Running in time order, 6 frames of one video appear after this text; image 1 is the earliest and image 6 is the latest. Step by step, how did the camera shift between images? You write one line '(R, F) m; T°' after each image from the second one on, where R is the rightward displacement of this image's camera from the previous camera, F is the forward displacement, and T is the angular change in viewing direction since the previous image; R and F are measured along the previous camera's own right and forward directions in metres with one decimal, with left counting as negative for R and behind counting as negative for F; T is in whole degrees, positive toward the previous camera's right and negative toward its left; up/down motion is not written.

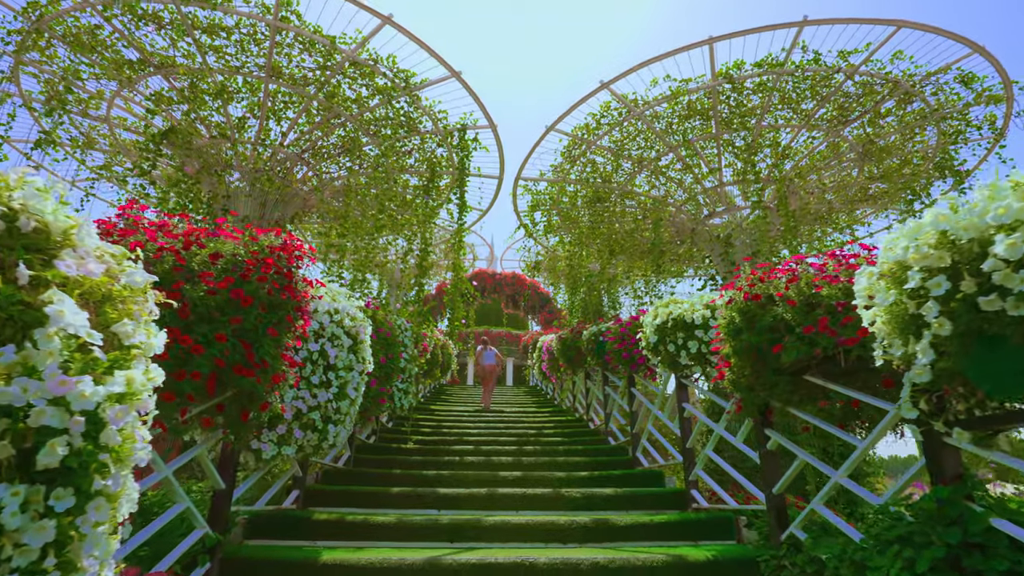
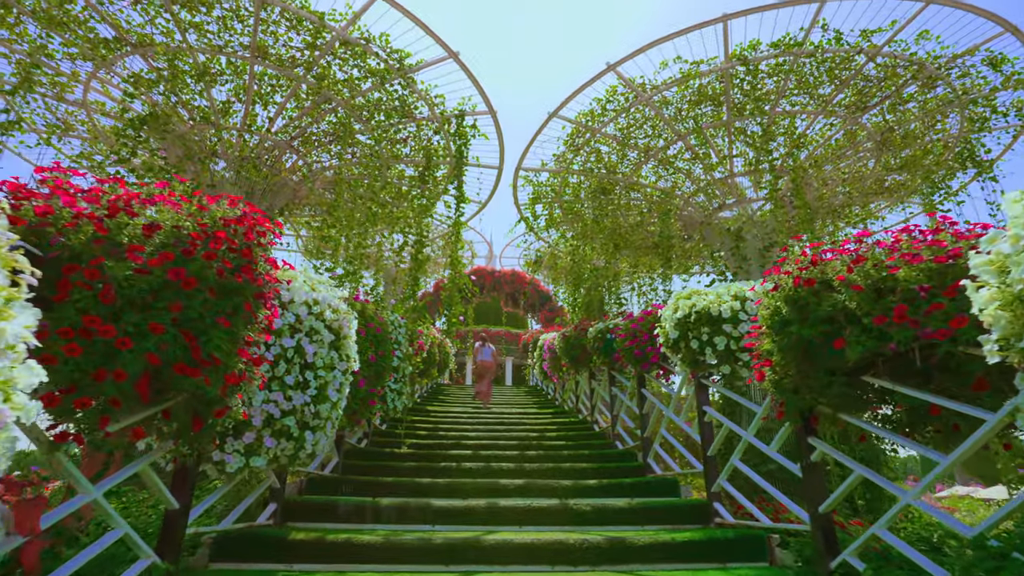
(0.0, +0.3) m; 0°
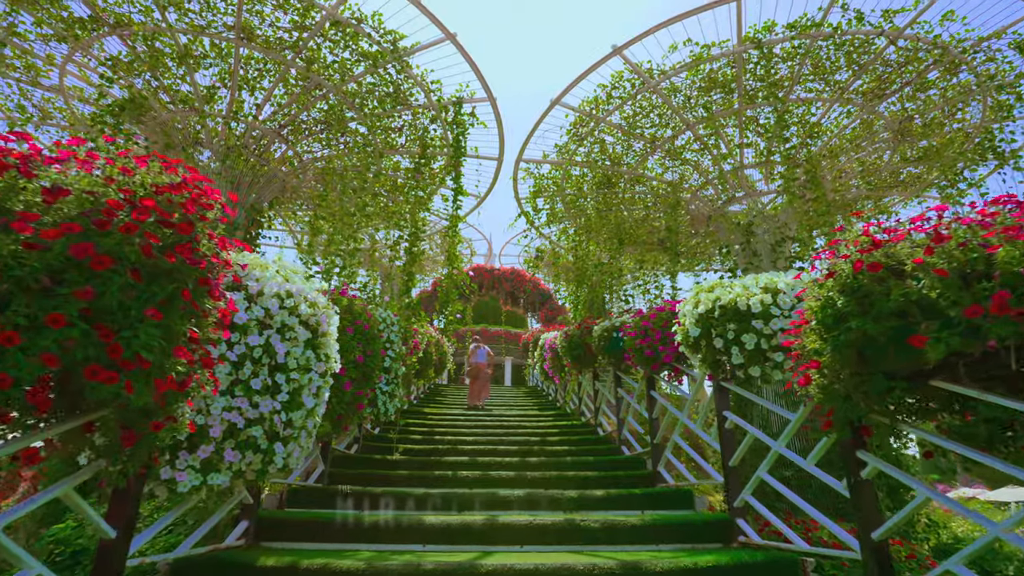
(0.0, +0.3) m; 0°
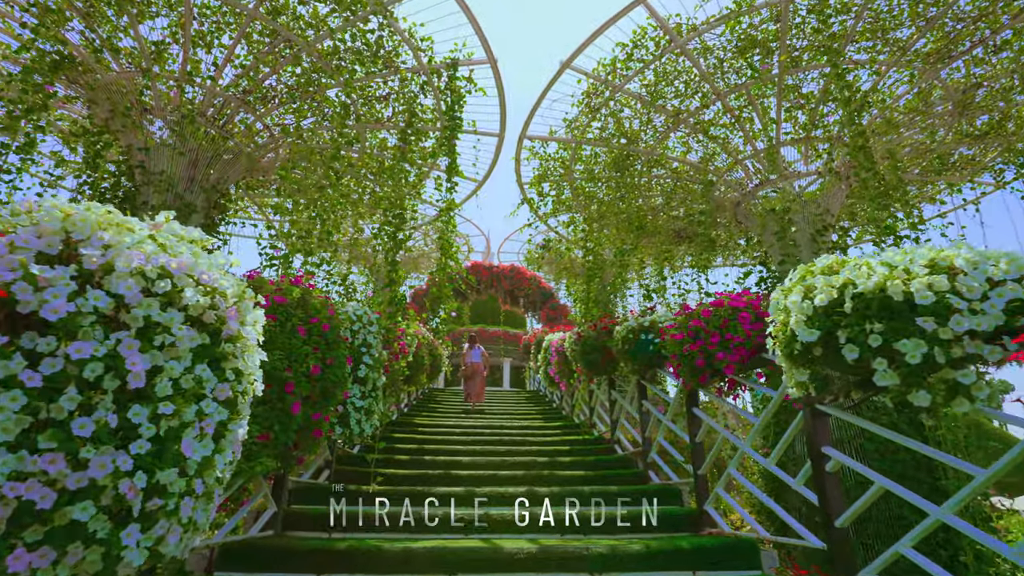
(-0.1, +0.9) m; 0°
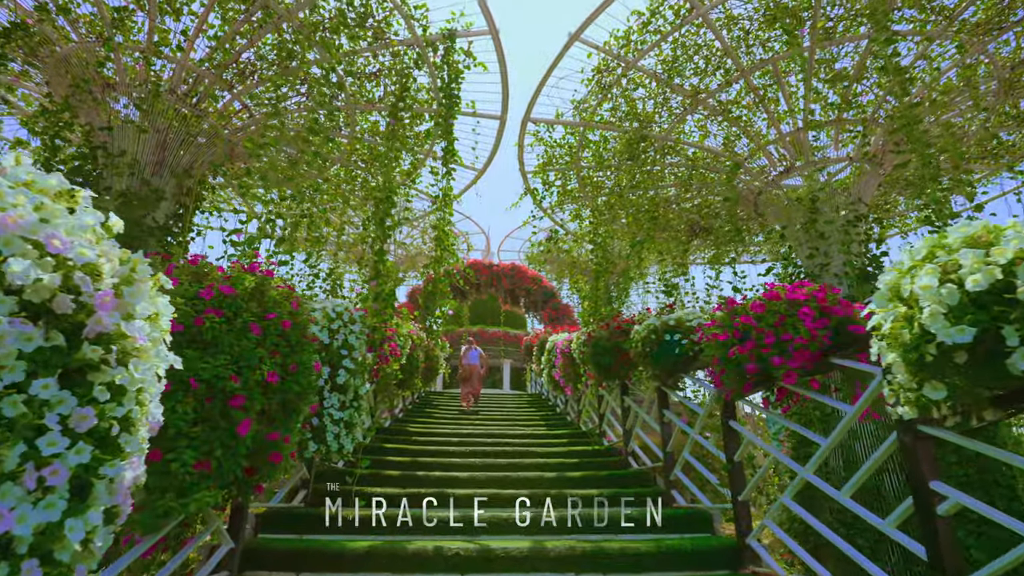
(0.0, +0.5) m; 0°
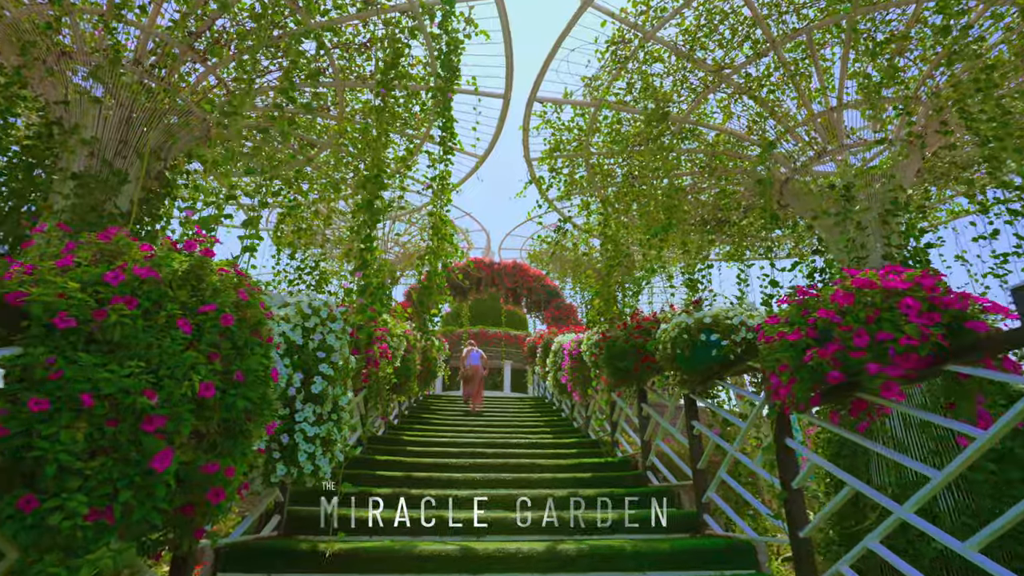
(0.0, +0.5) m; 0°
